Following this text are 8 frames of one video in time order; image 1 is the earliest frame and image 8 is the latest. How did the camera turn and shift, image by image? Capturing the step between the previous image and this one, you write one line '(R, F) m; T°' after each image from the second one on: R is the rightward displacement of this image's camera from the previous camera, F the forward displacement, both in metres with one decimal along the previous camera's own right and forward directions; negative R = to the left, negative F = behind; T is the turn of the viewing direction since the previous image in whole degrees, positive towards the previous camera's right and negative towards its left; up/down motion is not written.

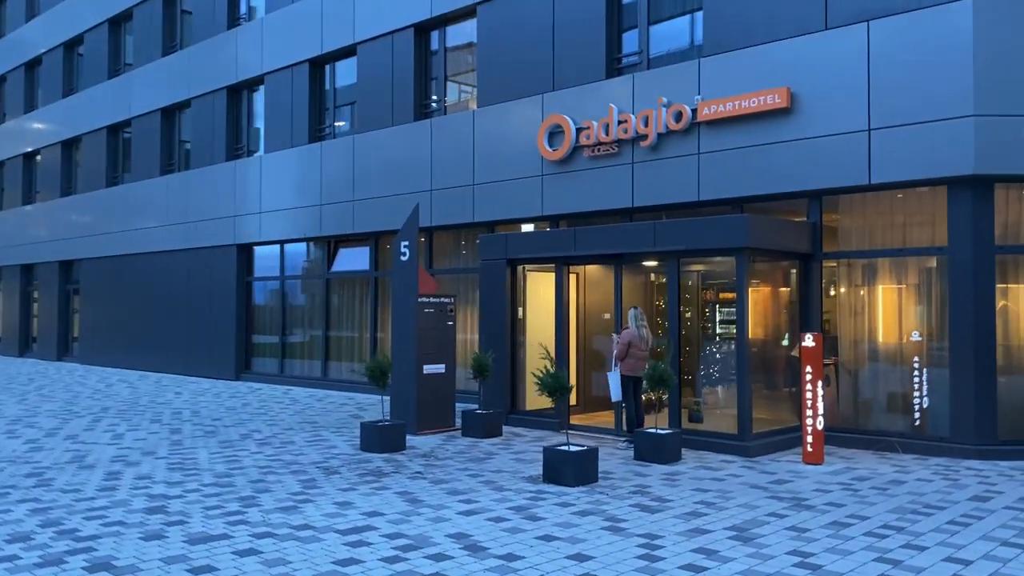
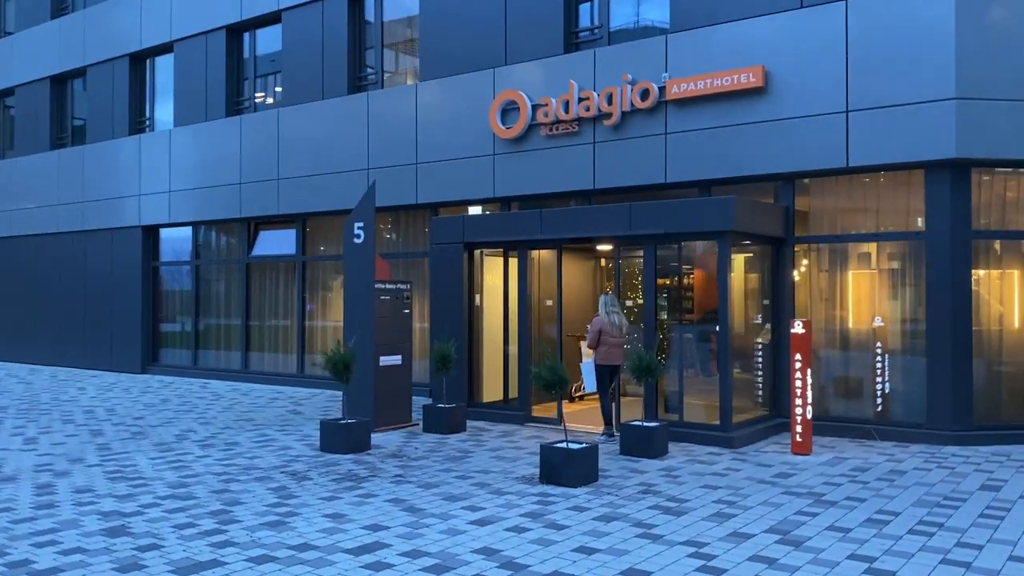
(-1.0, +0.8) m; +7°
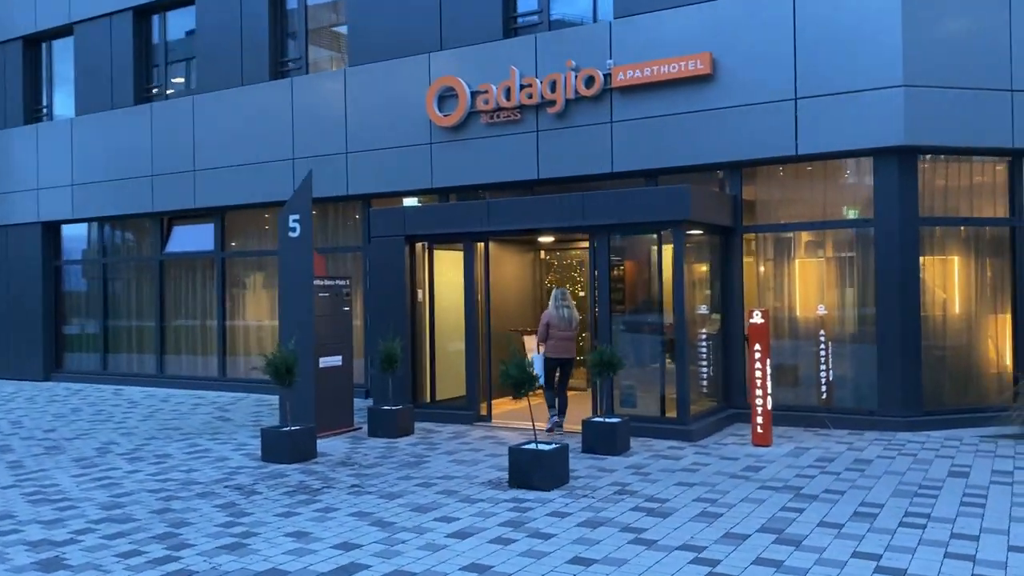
(-0.5, +0.5) m; +6°
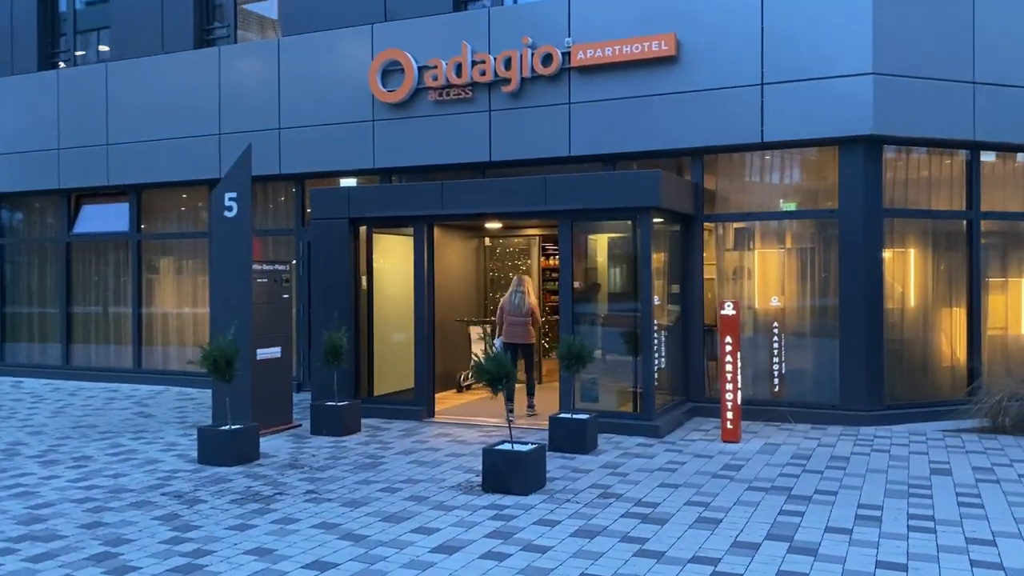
(-0.5, +0.7) m; +6°
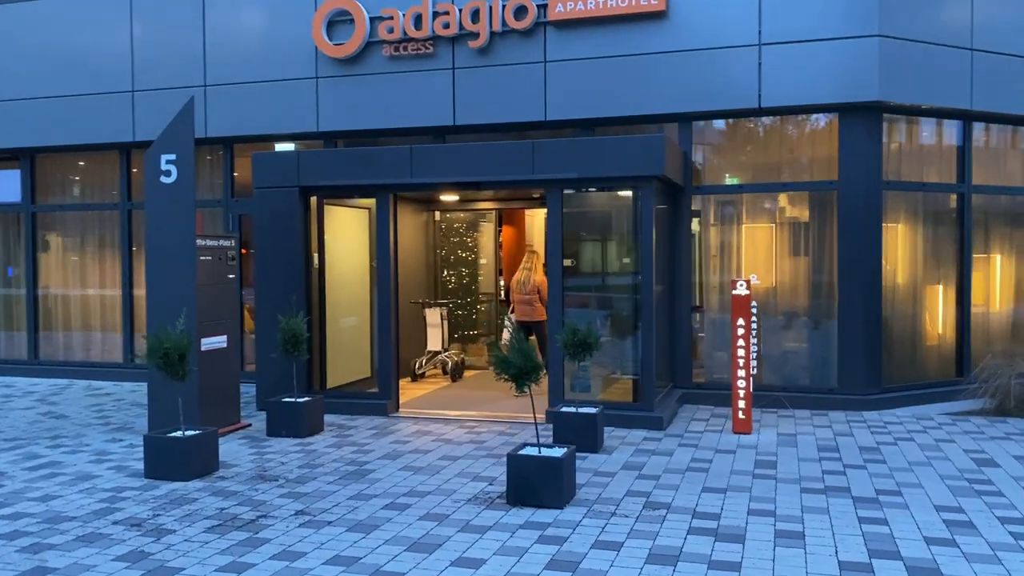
(-1.0, +1.2) m; +7°
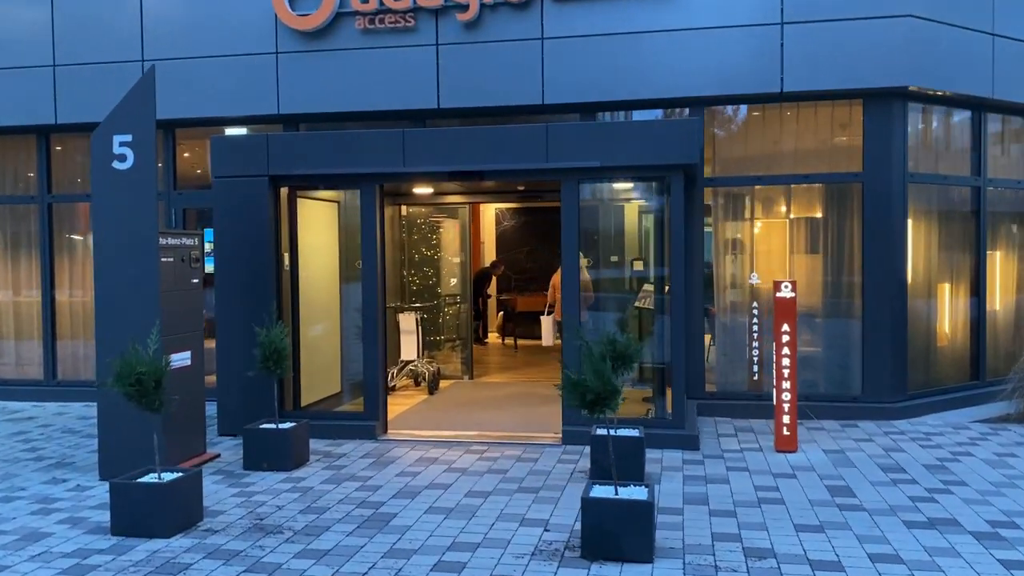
(-1.0, +1.2) m; +6°
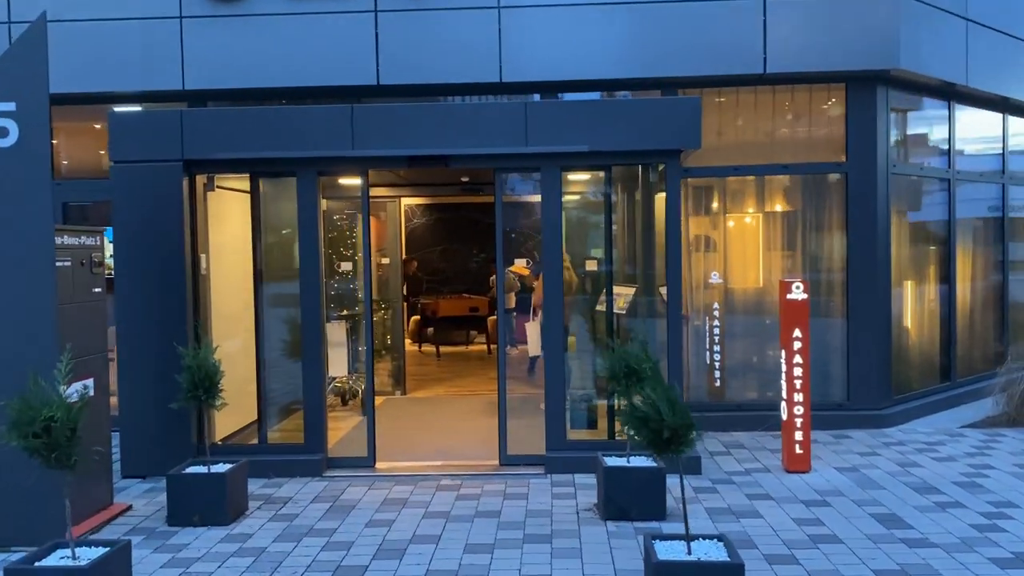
(-0.8, +1.2) m; +8°
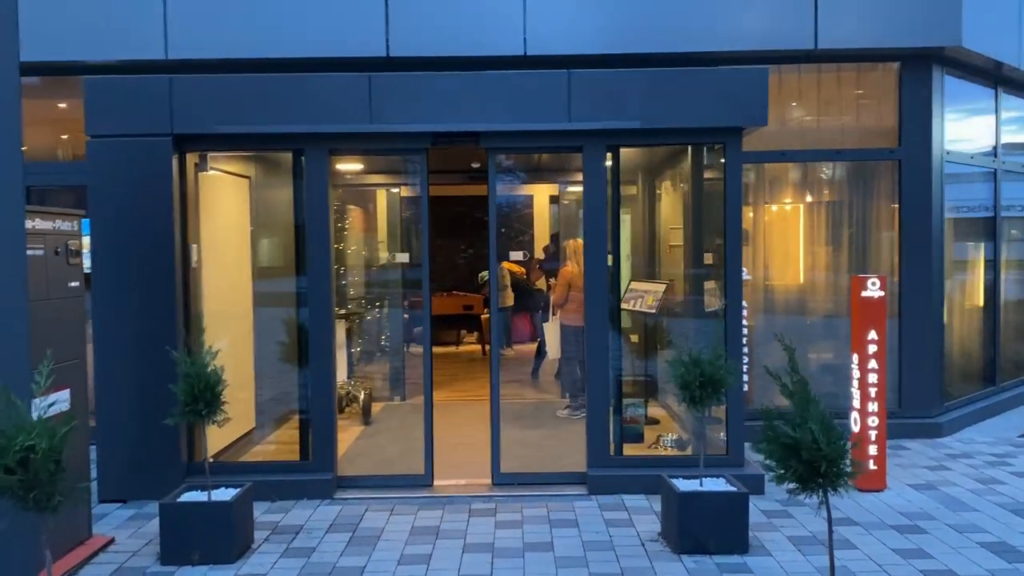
(-0.5, +0.9) m; +3°
